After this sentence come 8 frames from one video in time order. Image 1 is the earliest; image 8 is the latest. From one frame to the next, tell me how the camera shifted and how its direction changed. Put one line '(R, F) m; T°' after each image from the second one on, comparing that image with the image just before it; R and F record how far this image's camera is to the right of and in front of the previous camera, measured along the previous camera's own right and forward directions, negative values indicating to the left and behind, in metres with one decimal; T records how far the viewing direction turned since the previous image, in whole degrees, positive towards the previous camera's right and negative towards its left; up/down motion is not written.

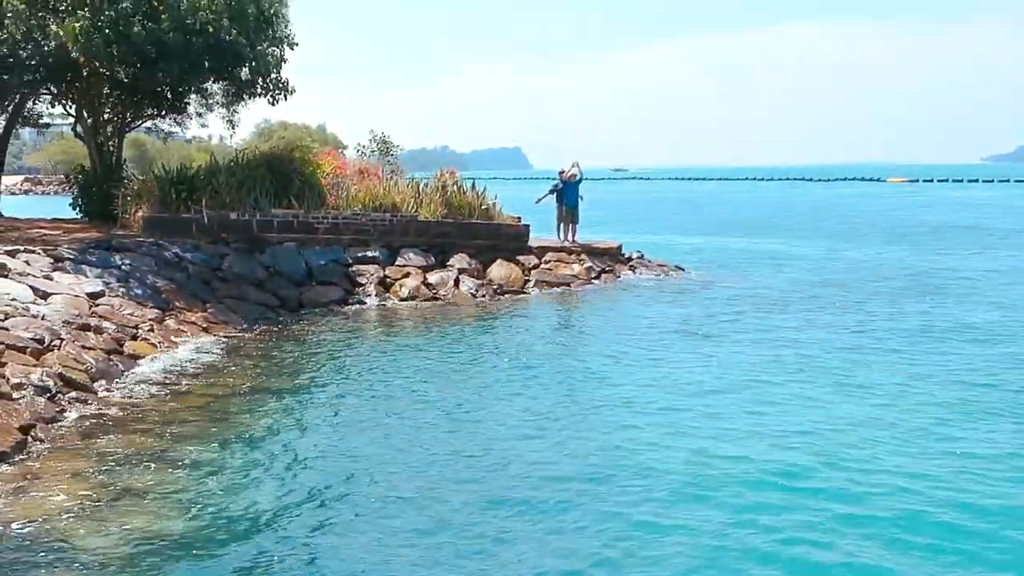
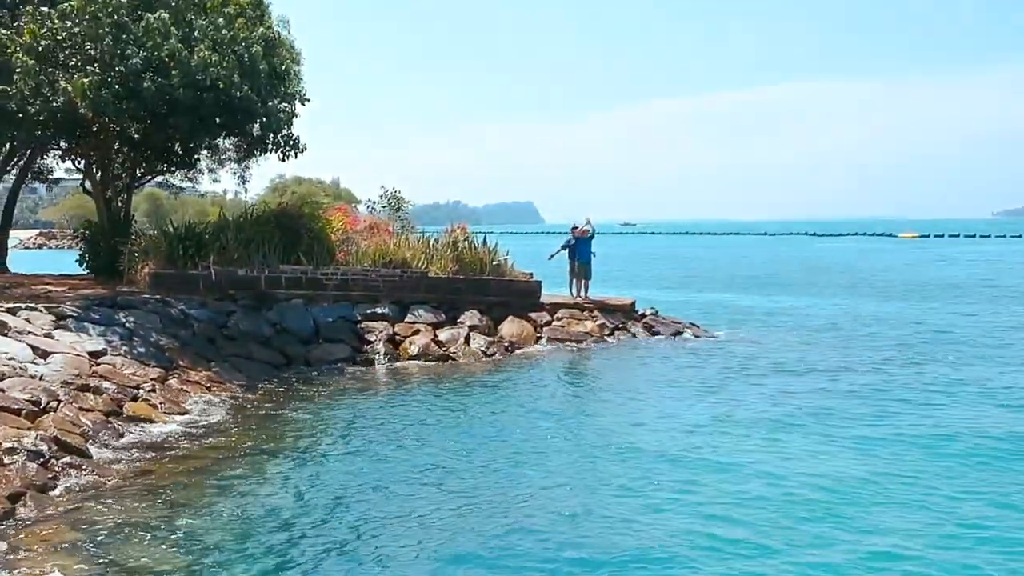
(0.0, +0.4) m; -1°
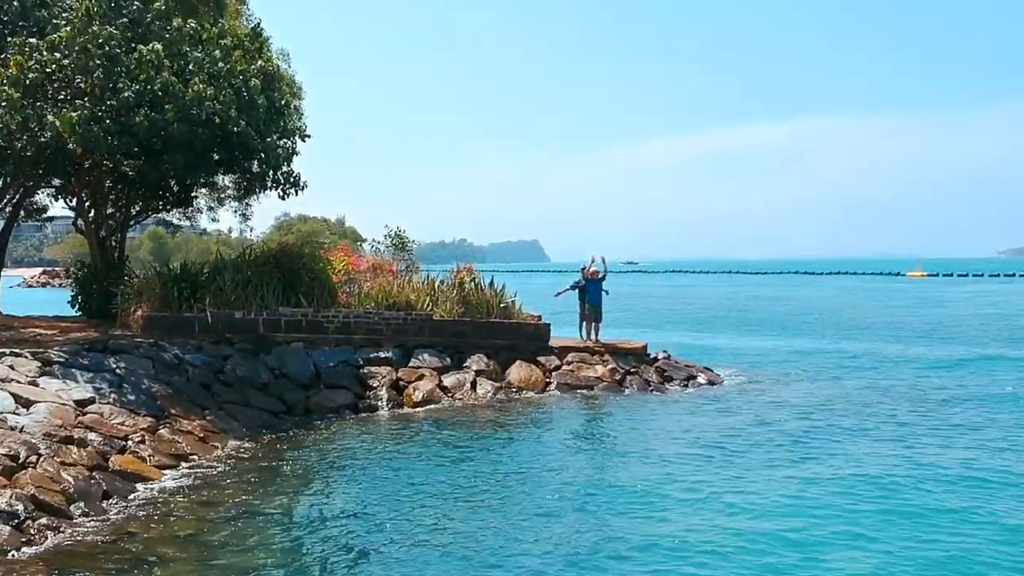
(-0.1, +0.8) m; 0°
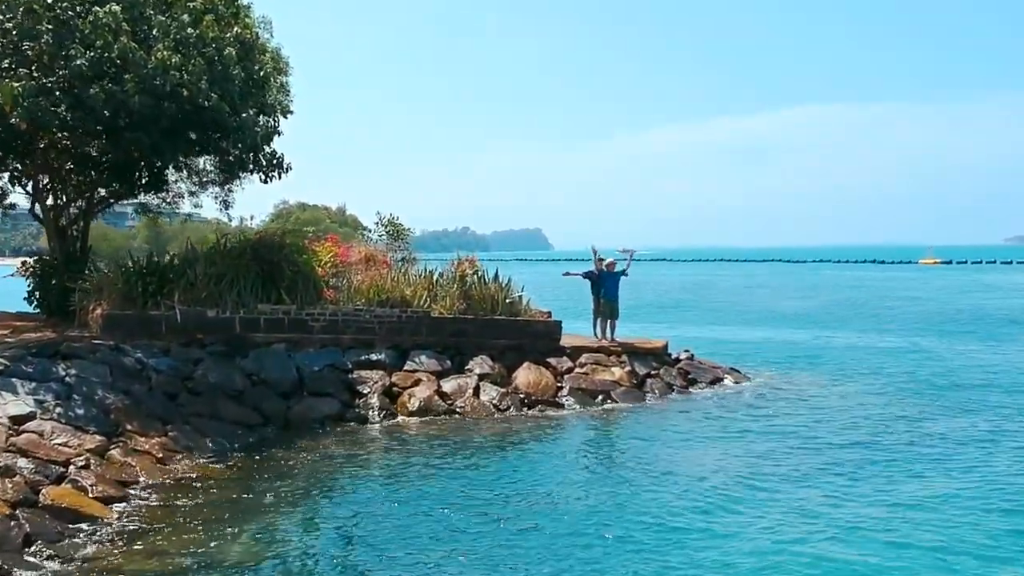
(-0.1, +2.2) m; 0°
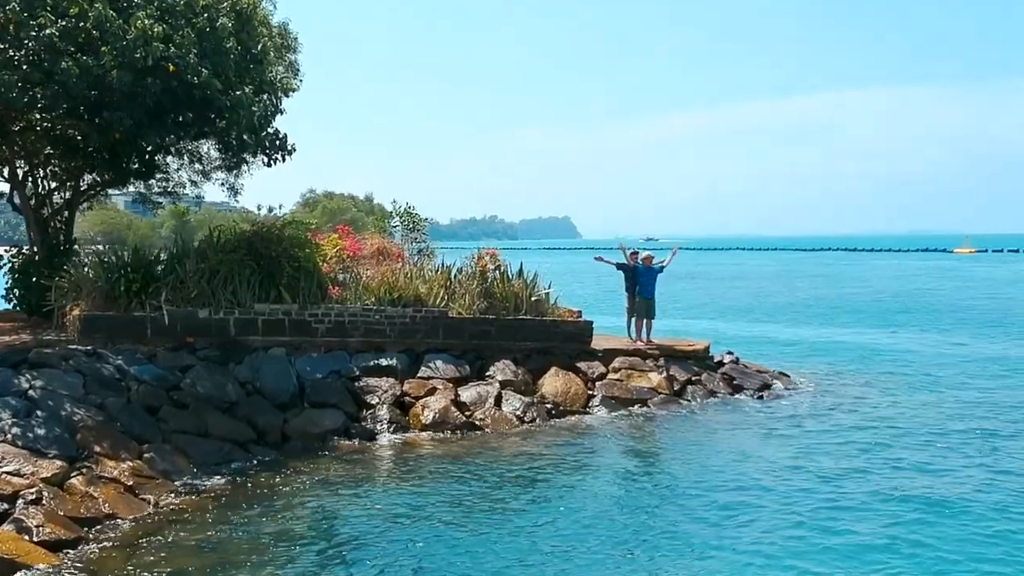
(0.0, +1.9) m; -1°
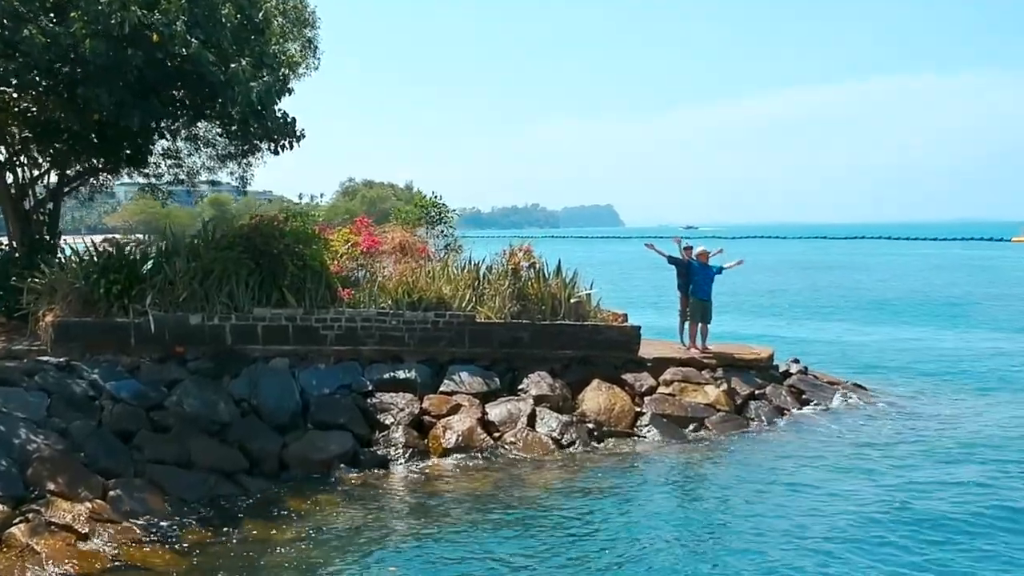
(+0.1, +2.1) m; -2°
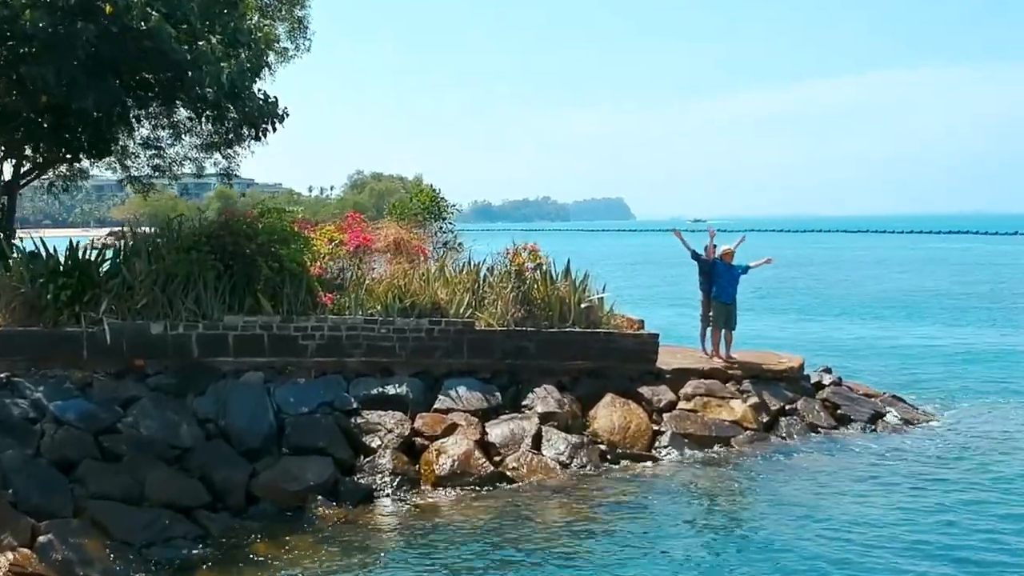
(+0.1, +1.6) m; -1°
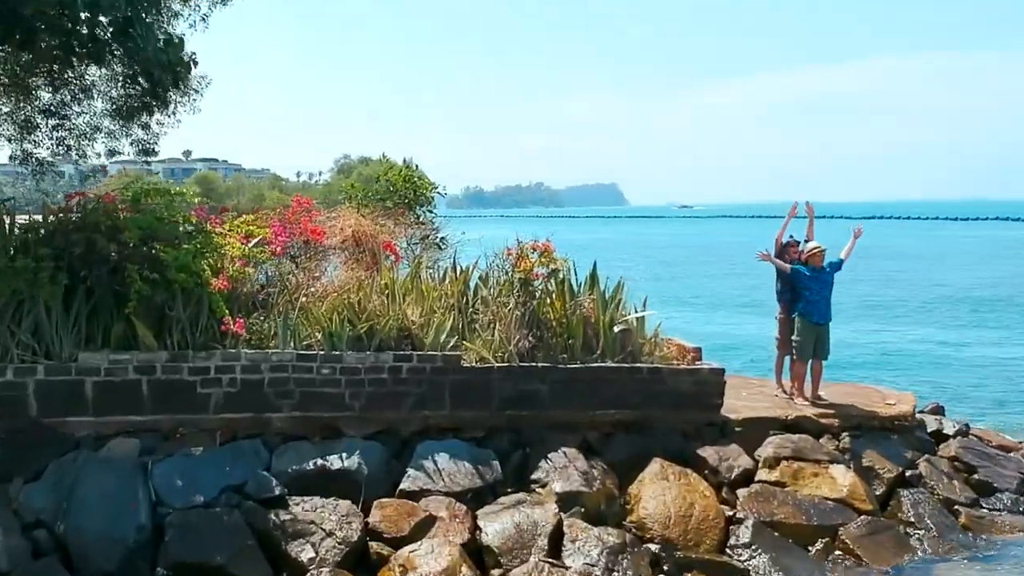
(-0.1, +4.3) m; 0°
